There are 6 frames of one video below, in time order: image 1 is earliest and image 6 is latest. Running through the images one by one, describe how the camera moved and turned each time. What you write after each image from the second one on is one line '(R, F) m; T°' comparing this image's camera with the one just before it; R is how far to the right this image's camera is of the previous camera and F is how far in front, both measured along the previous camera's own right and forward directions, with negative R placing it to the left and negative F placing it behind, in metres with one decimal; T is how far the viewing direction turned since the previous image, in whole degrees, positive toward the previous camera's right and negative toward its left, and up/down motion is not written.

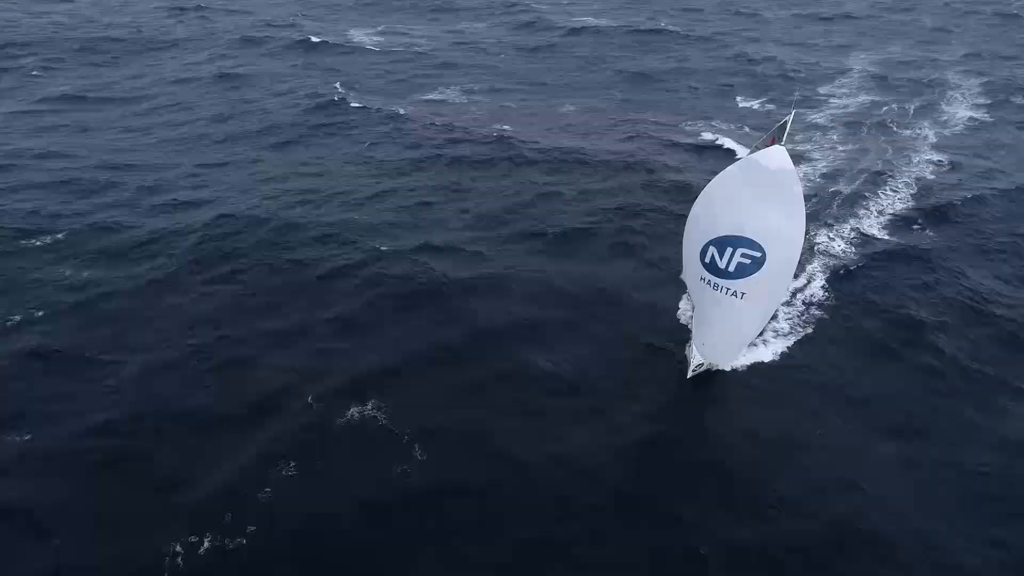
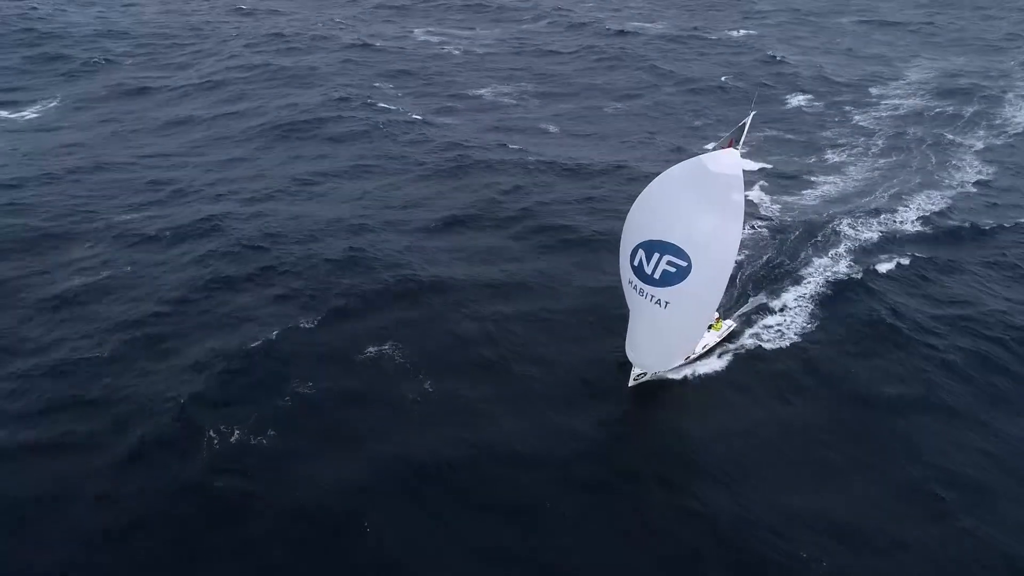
(+1.7, -1.0) m; -3°
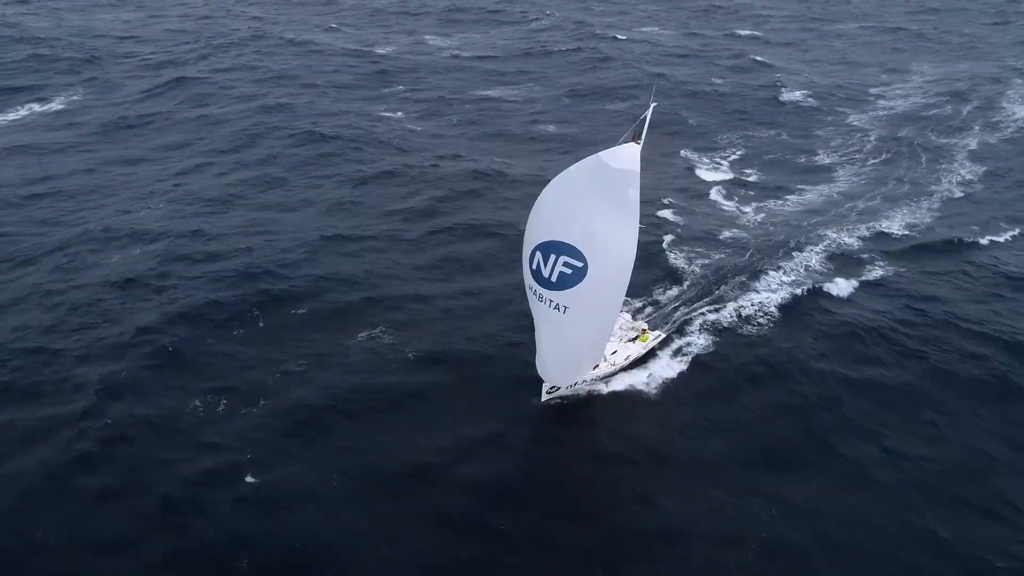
(+1.6, -0.2) m; -1°
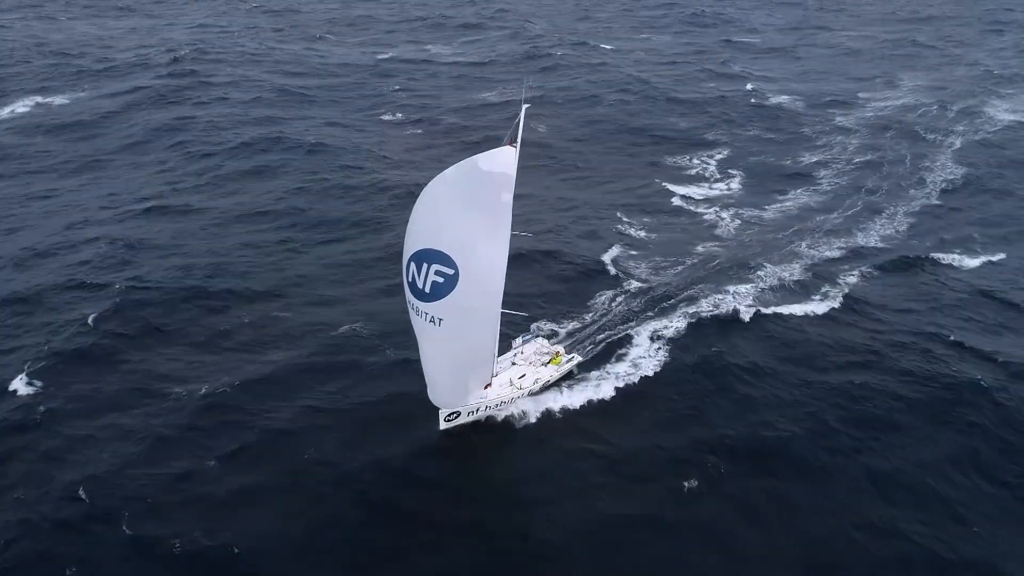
(+1.5, -0.8) m; -1°
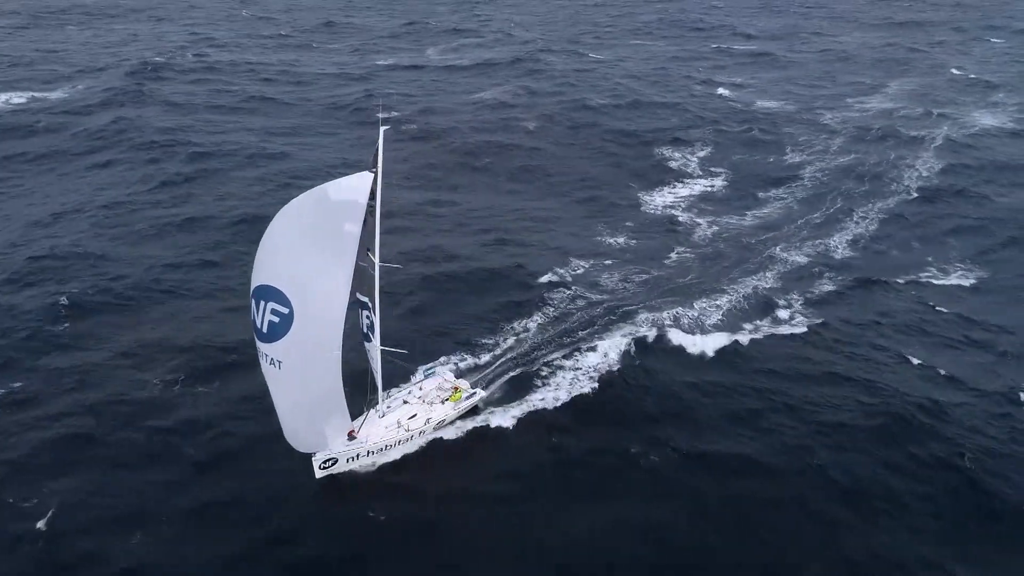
(+1.3, -0.8) m; -1°
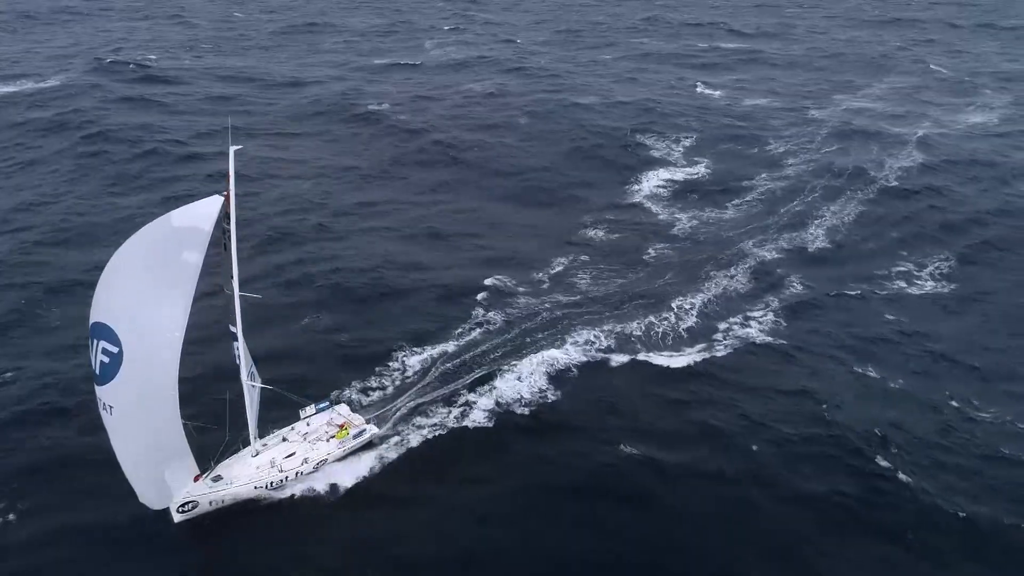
(+1.8, -0.5) m; -1°
